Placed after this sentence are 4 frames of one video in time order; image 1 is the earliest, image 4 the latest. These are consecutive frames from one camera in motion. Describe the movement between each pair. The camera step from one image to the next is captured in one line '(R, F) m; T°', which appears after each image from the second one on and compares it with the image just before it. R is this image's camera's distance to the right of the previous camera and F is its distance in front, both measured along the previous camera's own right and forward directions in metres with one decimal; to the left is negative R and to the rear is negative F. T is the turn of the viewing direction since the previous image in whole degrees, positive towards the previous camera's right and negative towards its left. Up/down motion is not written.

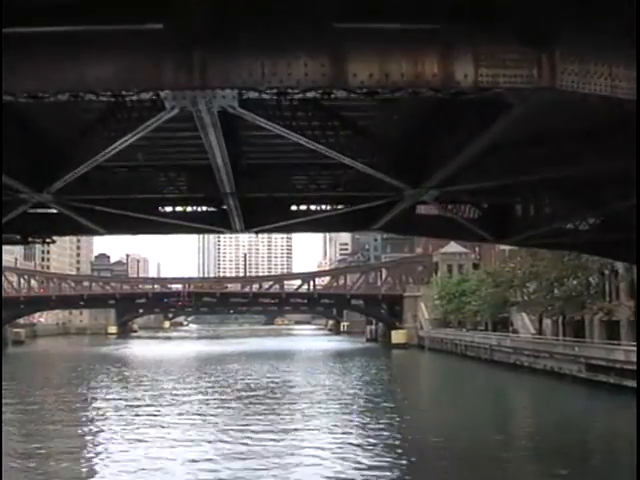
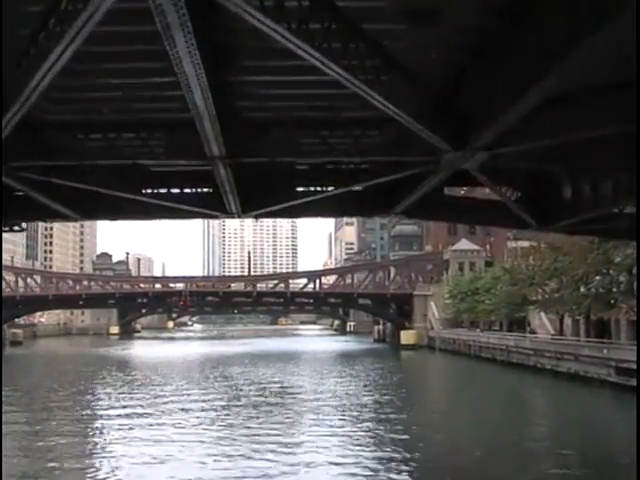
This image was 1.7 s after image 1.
(-0.1, +3.0) m; 0°
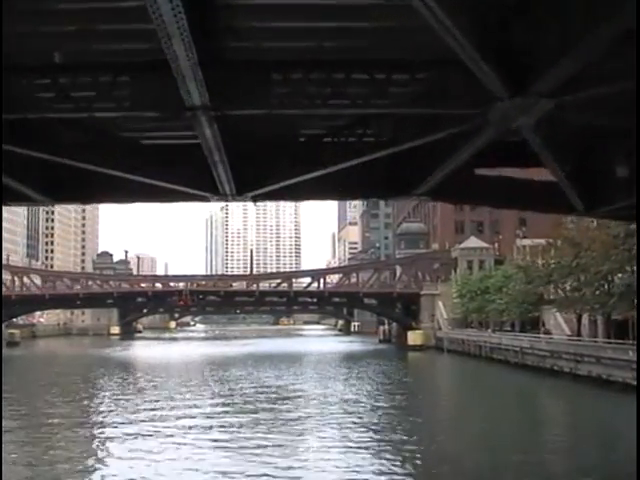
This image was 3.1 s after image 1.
(-0.1, +2.4) m; 0°
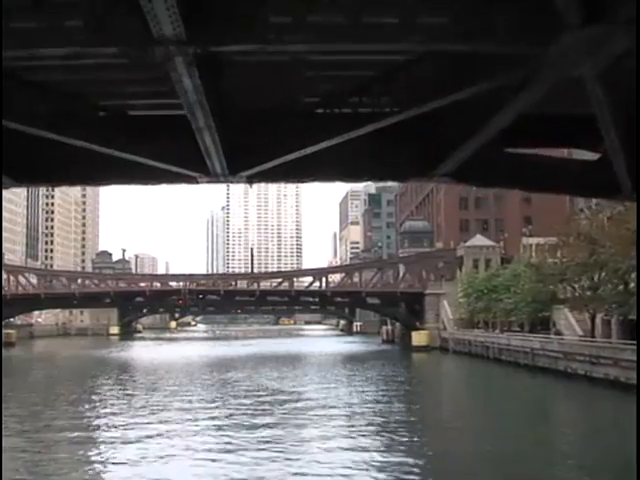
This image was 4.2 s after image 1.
(-0.1, +1.9) m; 0°
